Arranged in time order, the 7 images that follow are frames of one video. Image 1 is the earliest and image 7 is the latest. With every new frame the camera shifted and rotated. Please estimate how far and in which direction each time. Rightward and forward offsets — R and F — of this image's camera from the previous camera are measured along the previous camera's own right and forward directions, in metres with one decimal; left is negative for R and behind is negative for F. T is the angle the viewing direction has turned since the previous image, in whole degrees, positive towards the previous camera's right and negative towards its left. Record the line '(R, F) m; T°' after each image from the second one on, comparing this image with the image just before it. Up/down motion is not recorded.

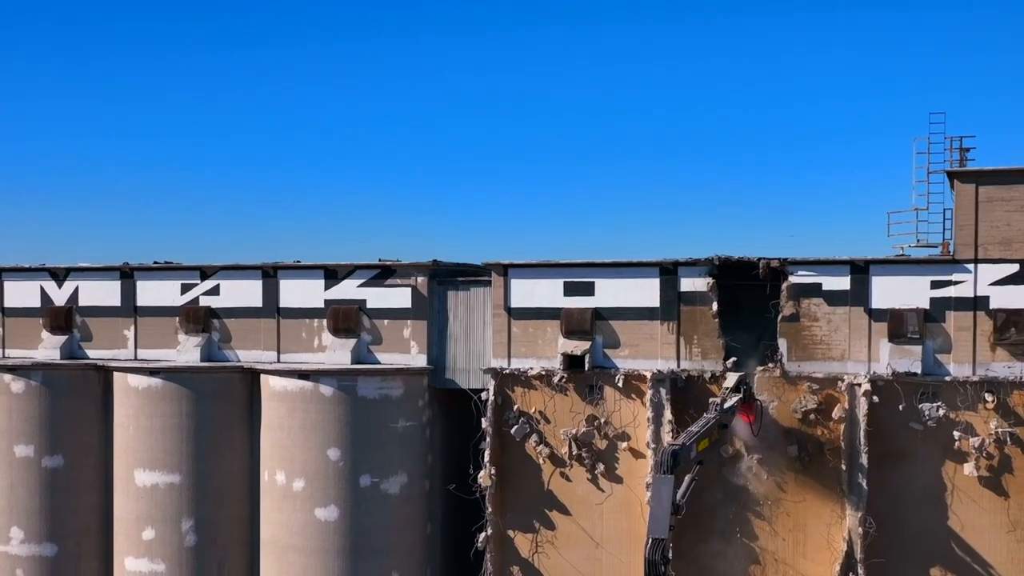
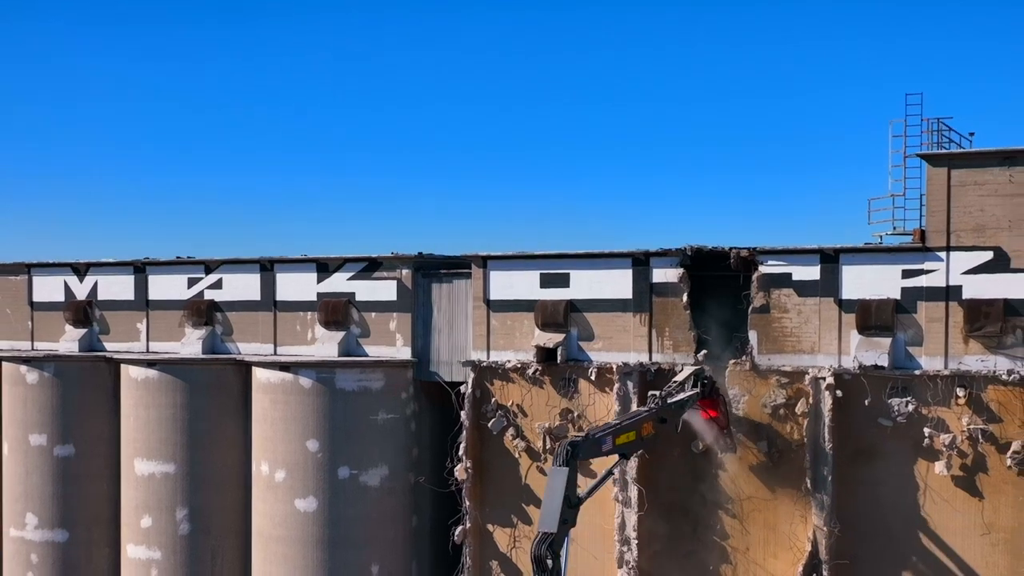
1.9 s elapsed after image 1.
(+1.9, +0.4) m; -4°
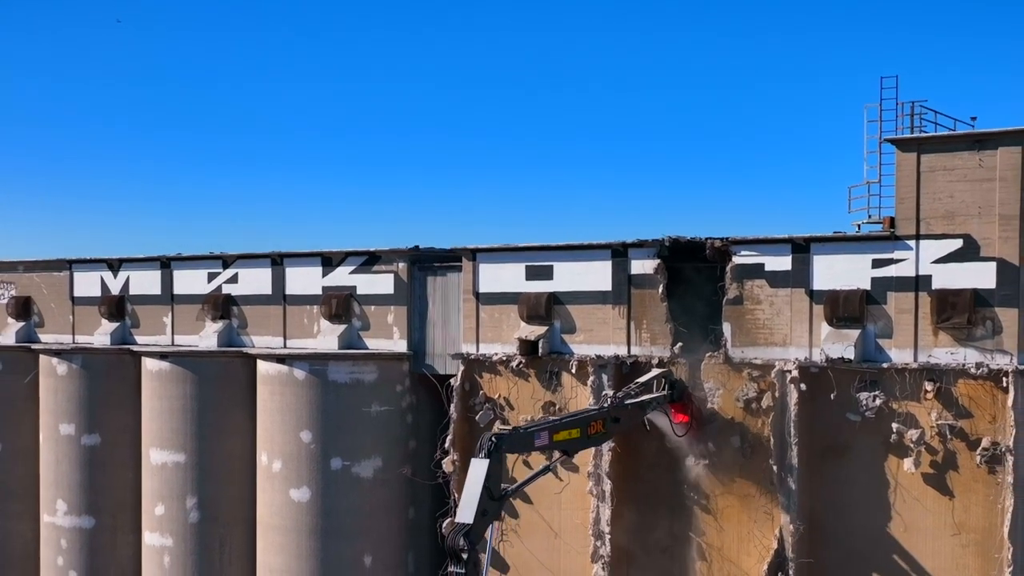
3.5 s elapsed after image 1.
(+1.8, +0.2) m; -4°
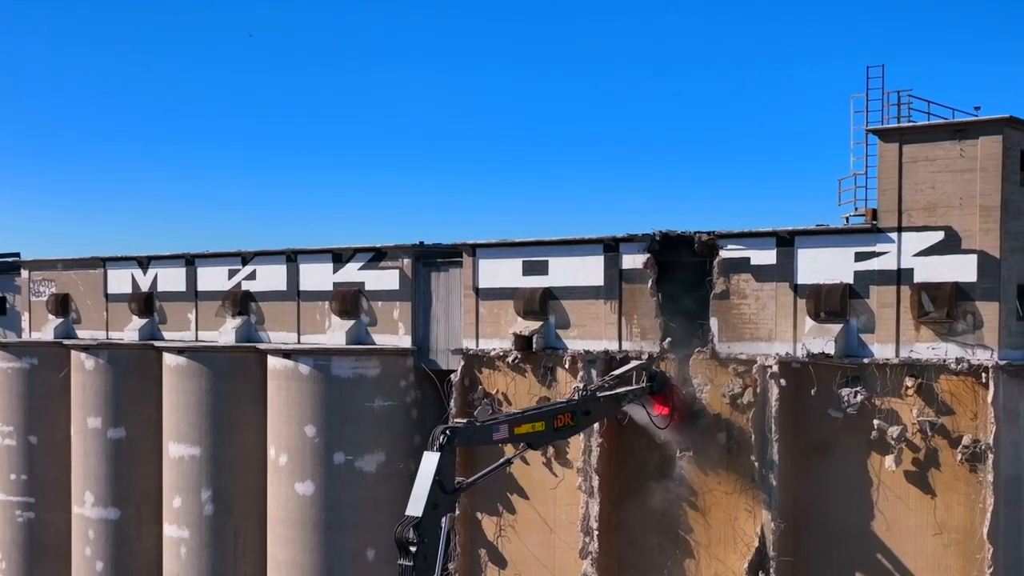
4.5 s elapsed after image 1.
(+1.2, 0.0) m; -3°
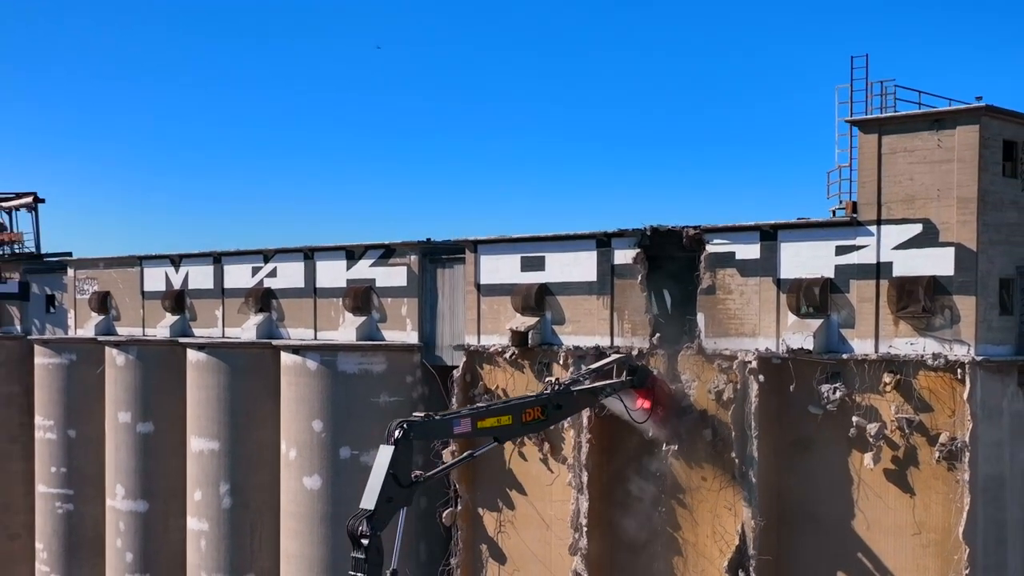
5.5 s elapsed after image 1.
(+1.2, 0.0) m; -3°
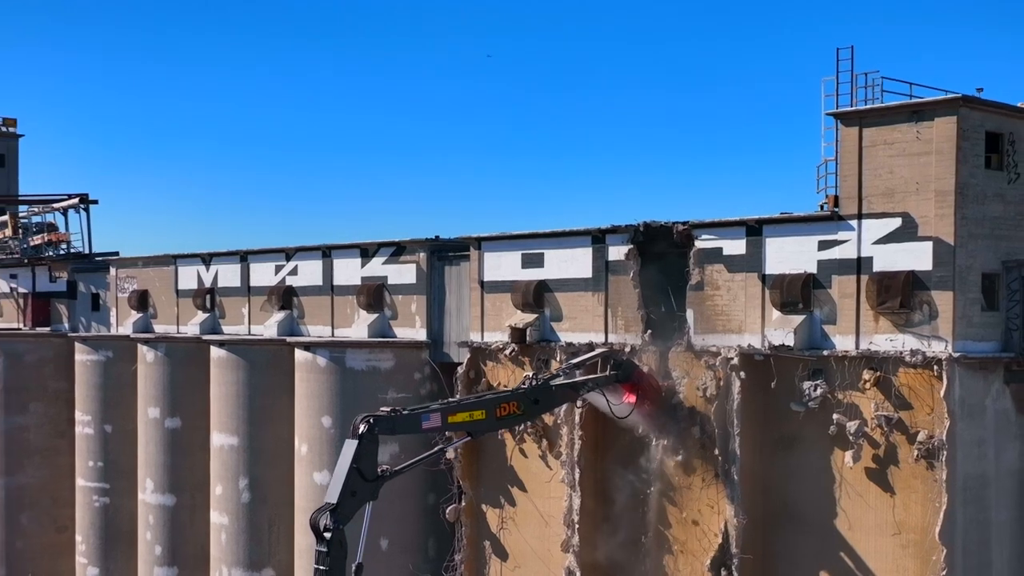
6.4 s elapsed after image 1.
(+1.1, -0.1) m; -3°
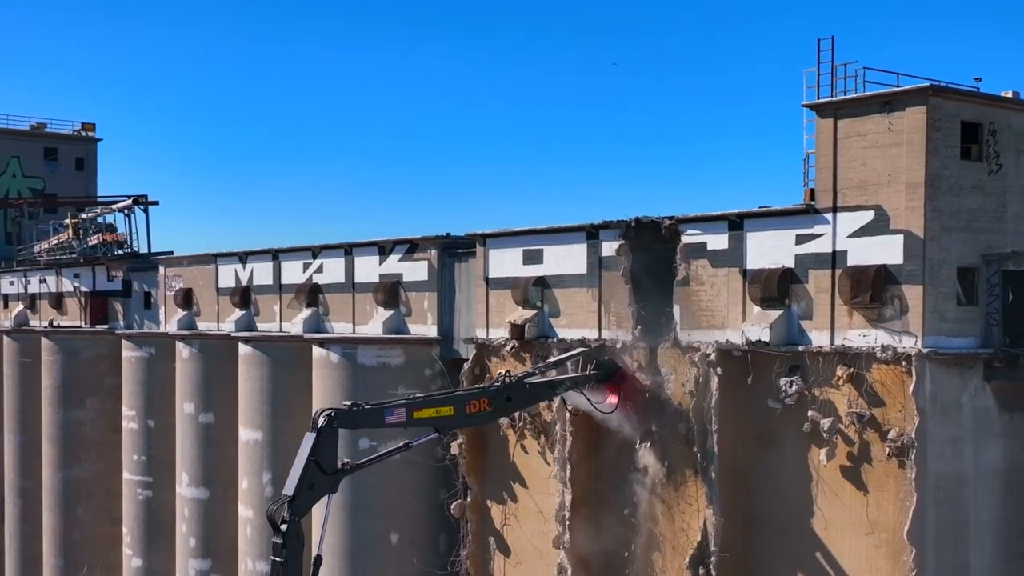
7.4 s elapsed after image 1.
(+1.3, -0.1) m; -4°
